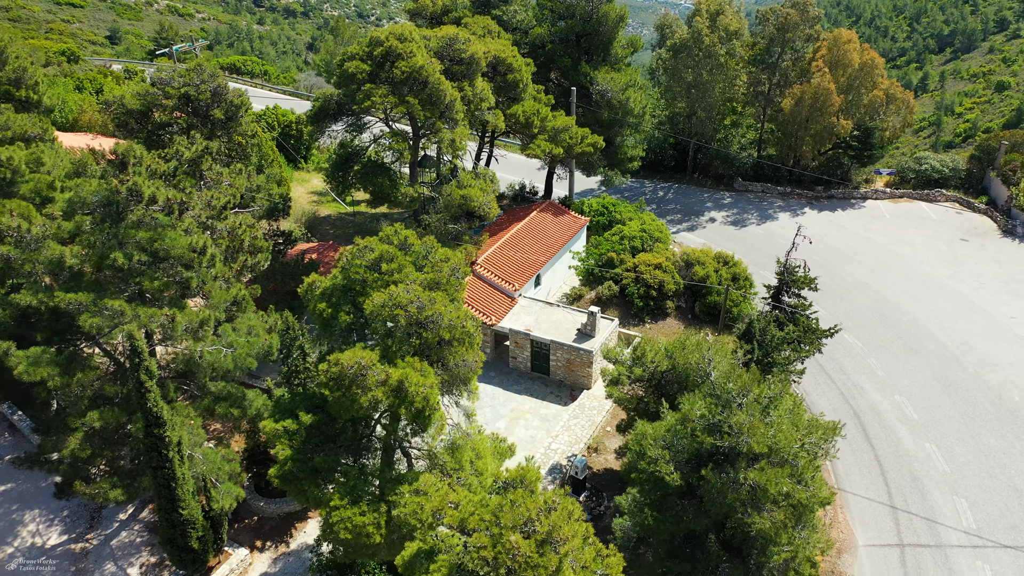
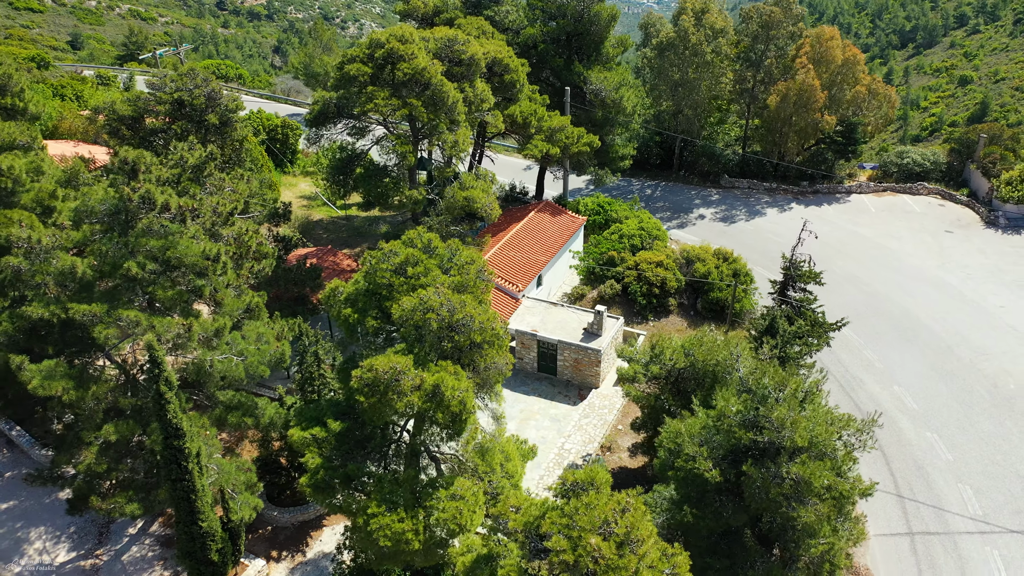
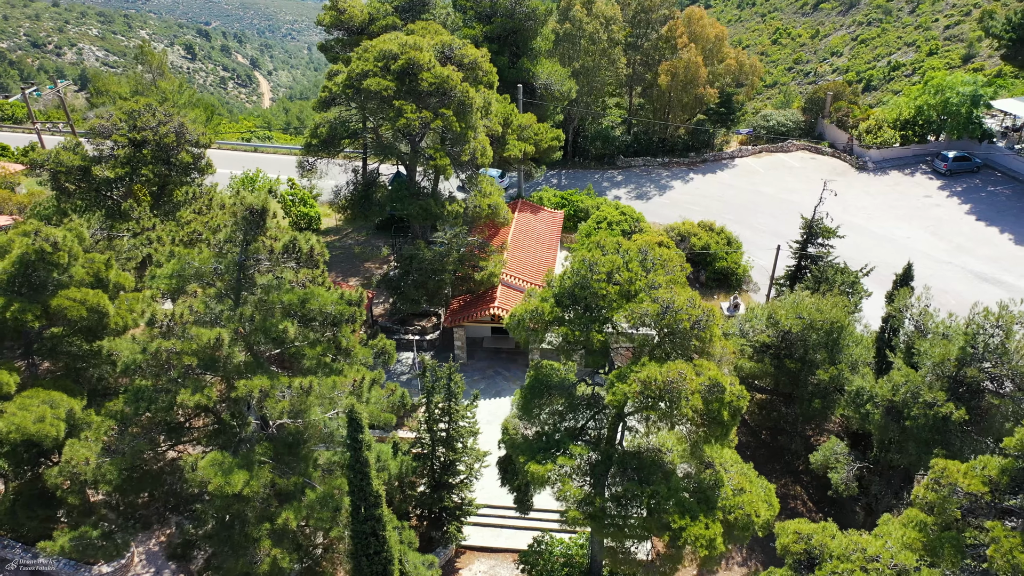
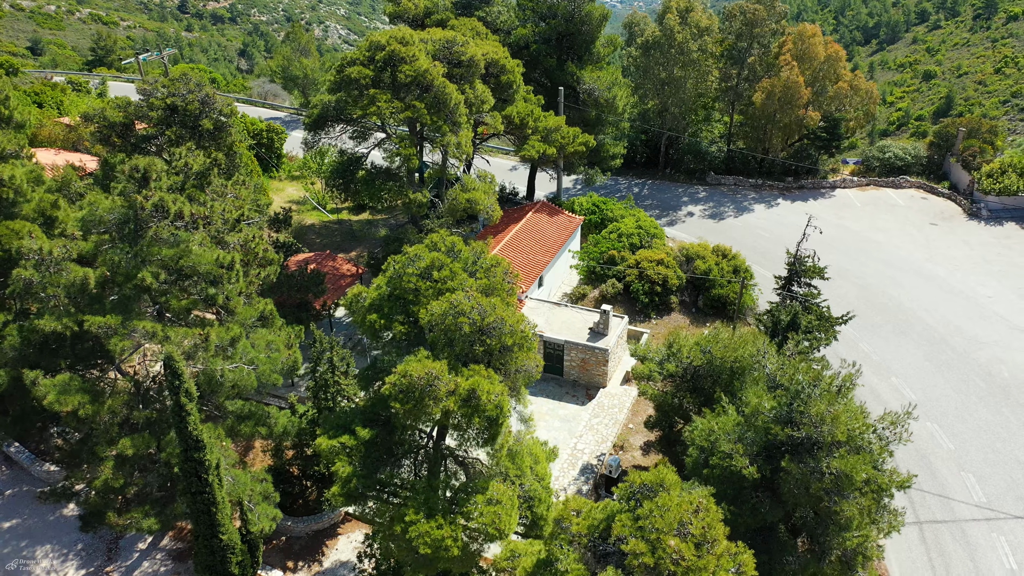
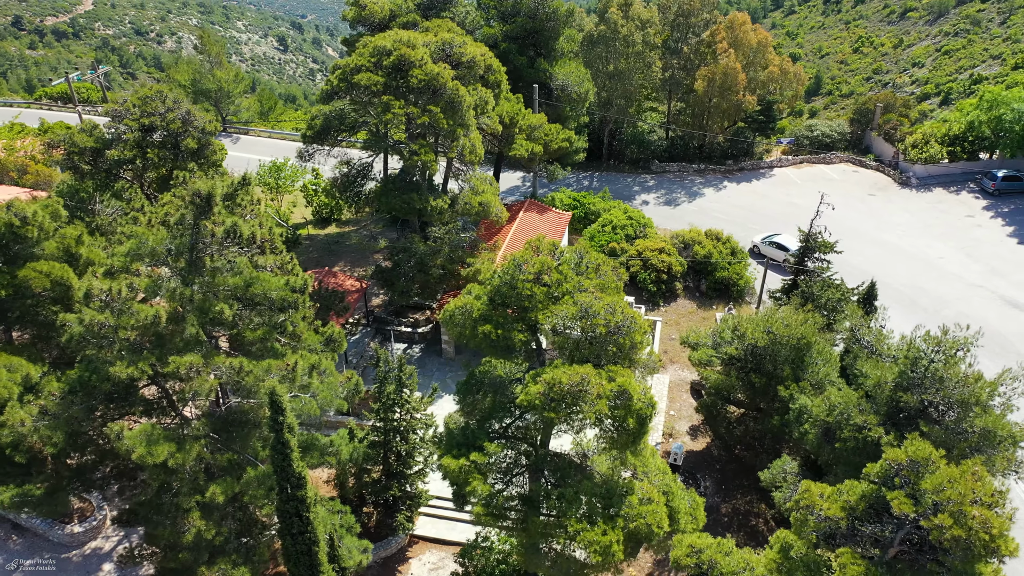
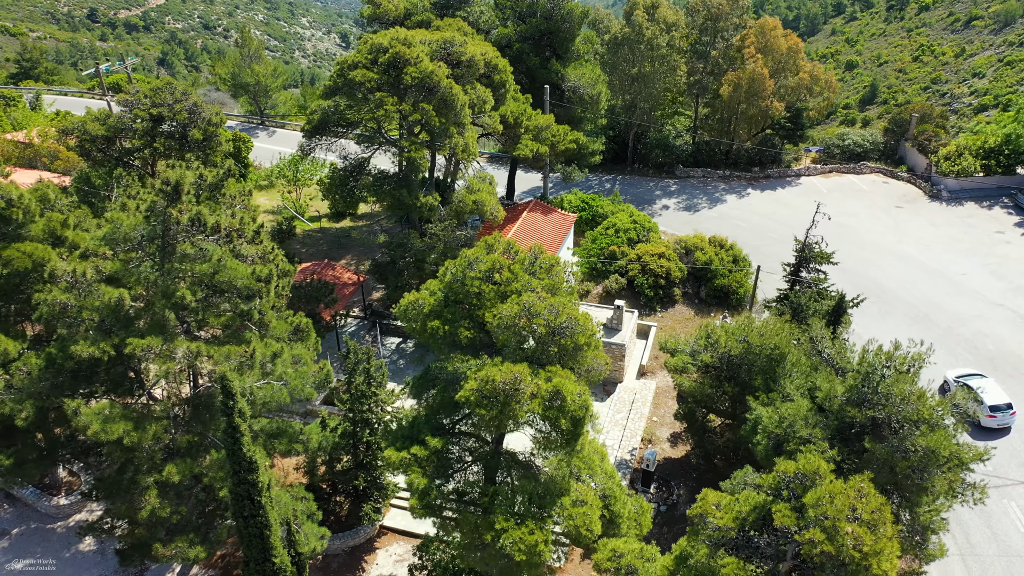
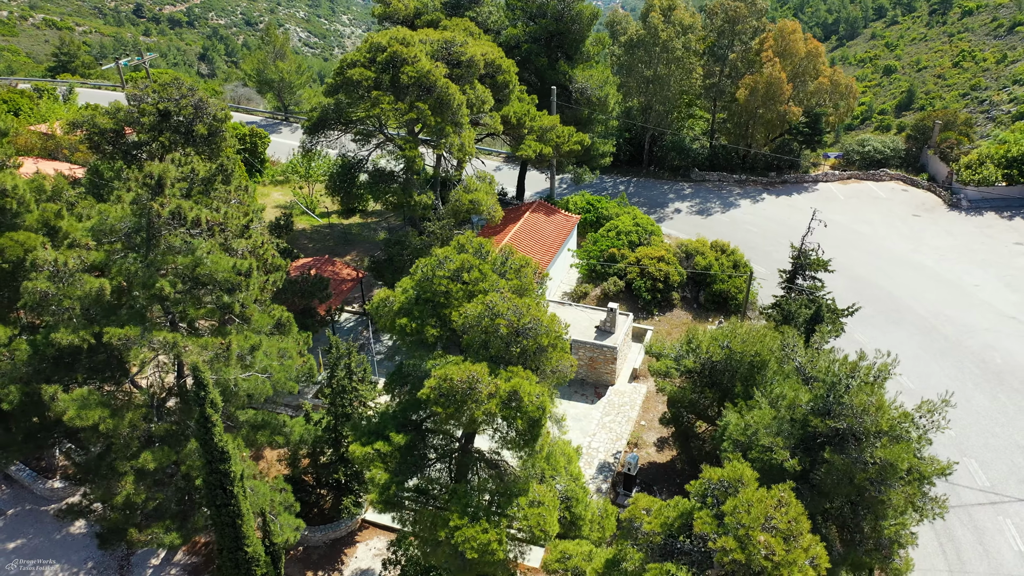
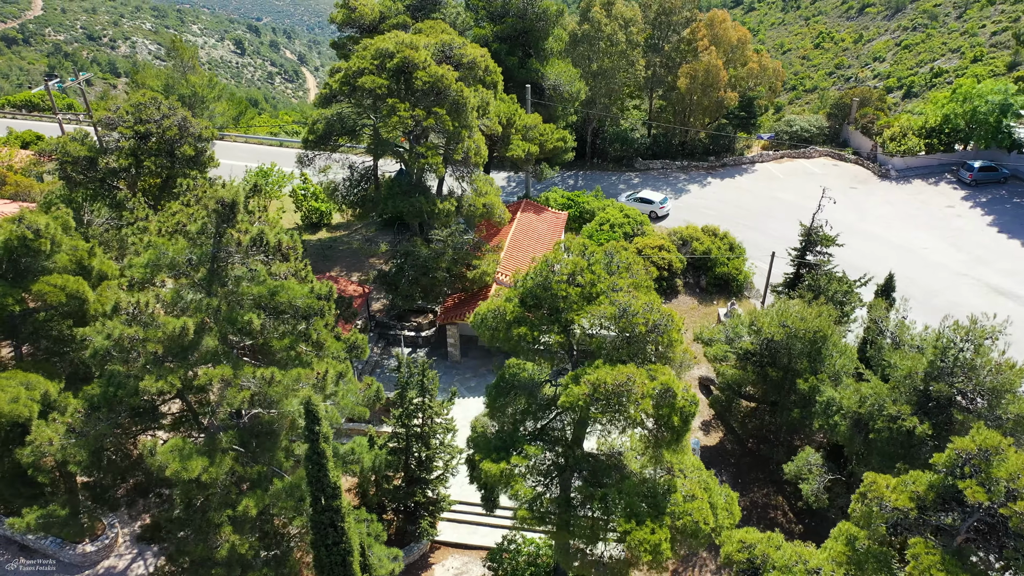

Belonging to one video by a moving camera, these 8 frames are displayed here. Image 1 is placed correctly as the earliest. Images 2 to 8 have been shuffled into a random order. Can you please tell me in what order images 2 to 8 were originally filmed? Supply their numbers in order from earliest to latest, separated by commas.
2, 4, 7, 6, 5, 8, 3
